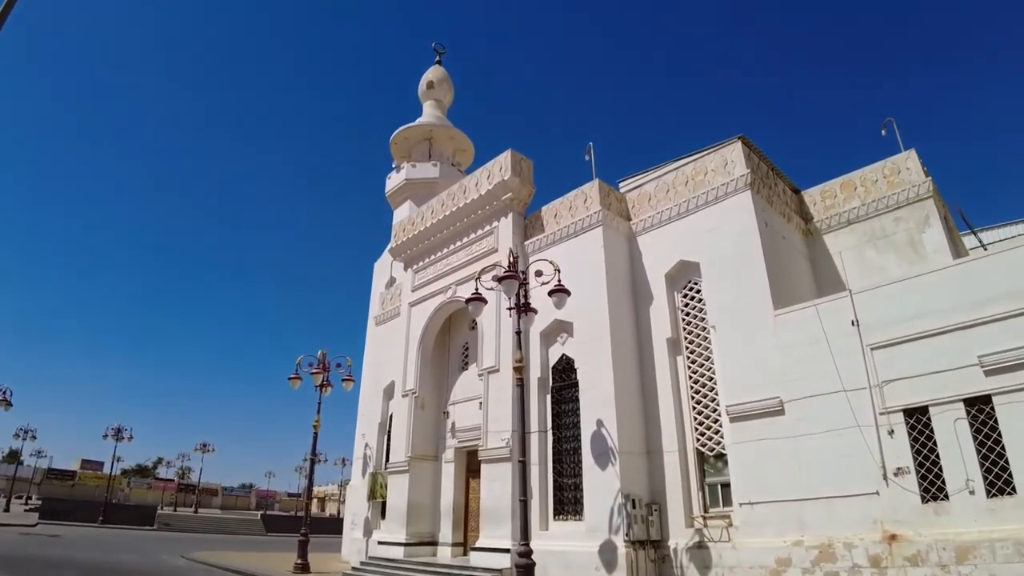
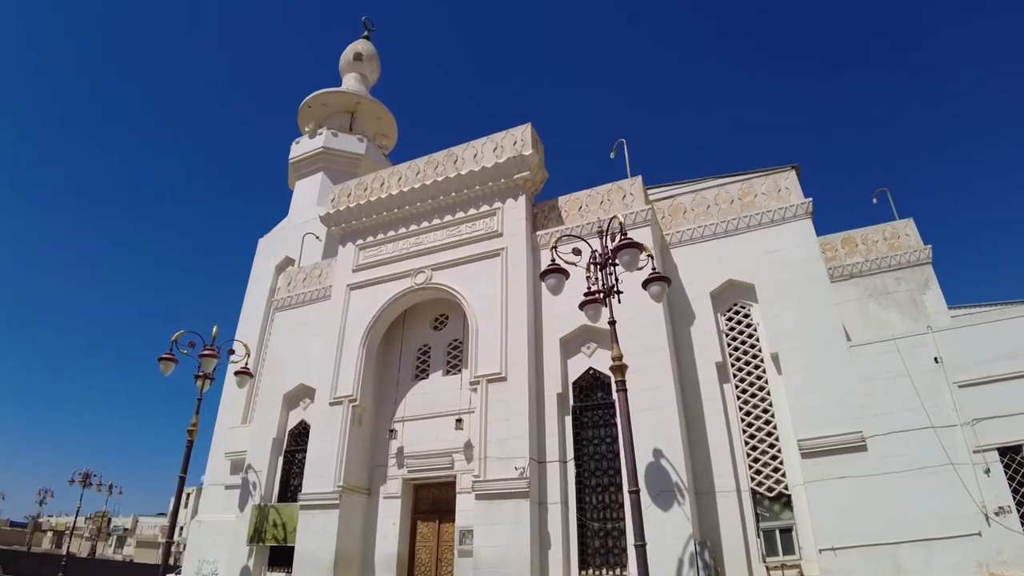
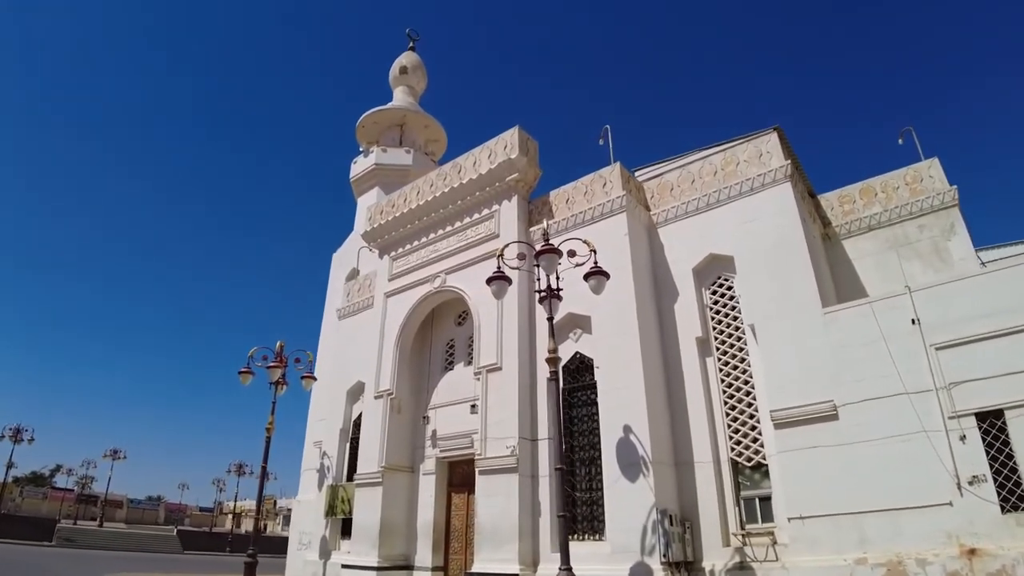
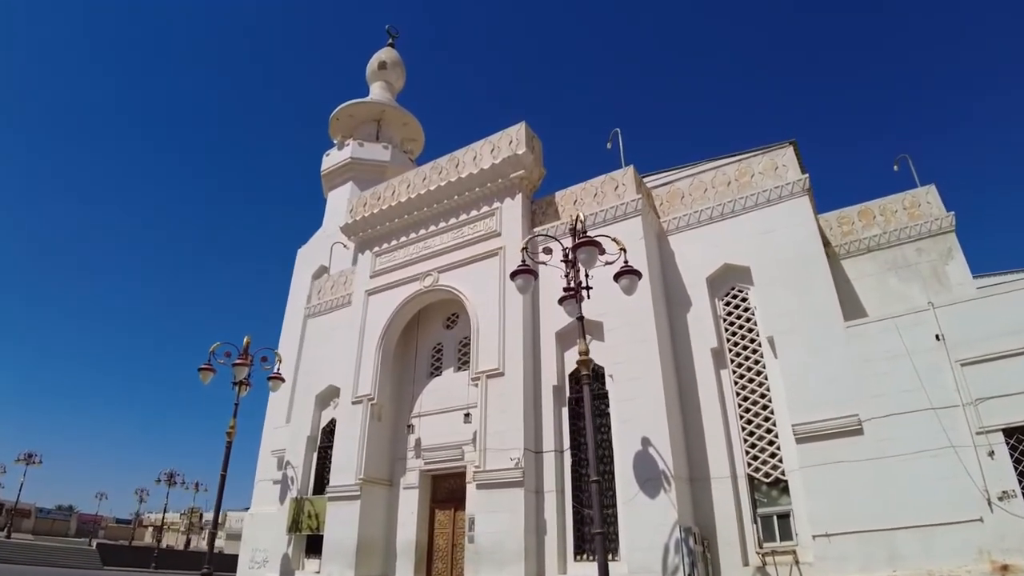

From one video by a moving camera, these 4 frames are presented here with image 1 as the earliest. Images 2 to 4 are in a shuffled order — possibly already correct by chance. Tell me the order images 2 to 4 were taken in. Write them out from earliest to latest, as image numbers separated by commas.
3, 4, 2
